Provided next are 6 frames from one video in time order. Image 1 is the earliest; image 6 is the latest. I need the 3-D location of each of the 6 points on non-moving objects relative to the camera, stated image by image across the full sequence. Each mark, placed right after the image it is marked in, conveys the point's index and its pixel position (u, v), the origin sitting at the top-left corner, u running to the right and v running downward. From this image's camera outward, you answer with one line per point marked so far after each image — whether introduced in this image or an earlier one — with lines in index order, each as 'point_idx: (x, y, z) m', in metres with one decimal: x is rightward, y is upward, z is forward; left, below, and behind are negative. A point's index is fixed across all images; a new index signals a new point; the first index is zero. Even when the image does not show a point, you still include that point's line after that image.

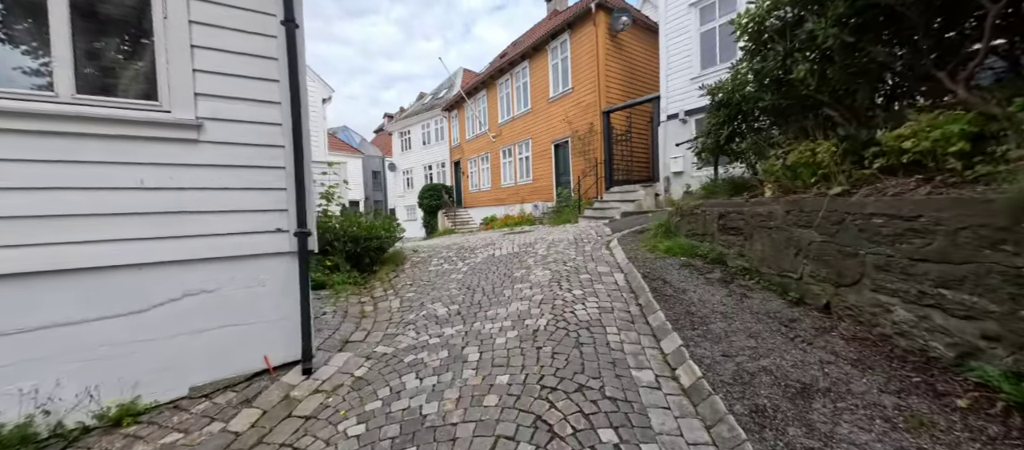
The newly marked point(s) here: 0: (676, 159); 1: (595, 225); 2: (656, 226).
0: (+4.4, +1.8, +9.4) m
1: (+1.8, 0.0, +7.7) m
2: (+2.3, 0.0, +5.5) m
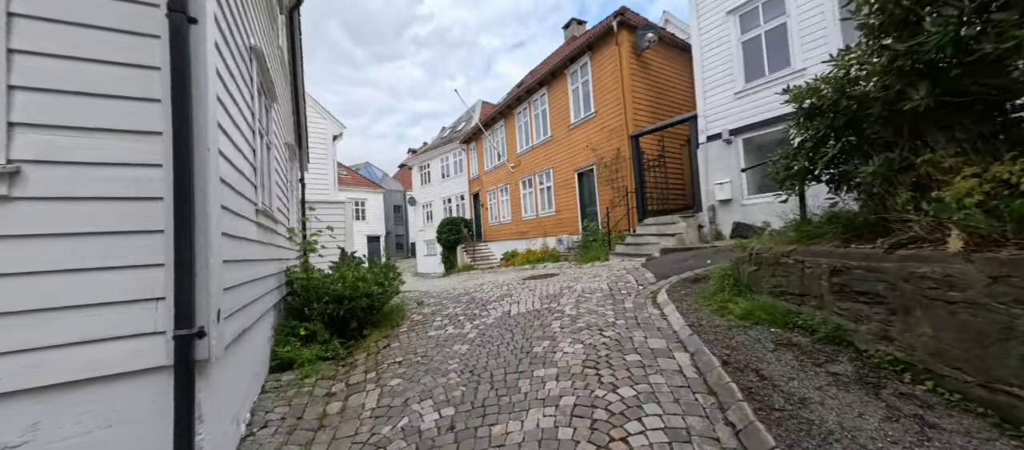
0: (+4.8, +0.9, +8.1) m
1: (+2.2, -0.8, +6.5) m
2: (+2.5, -0.6, +4.2) m
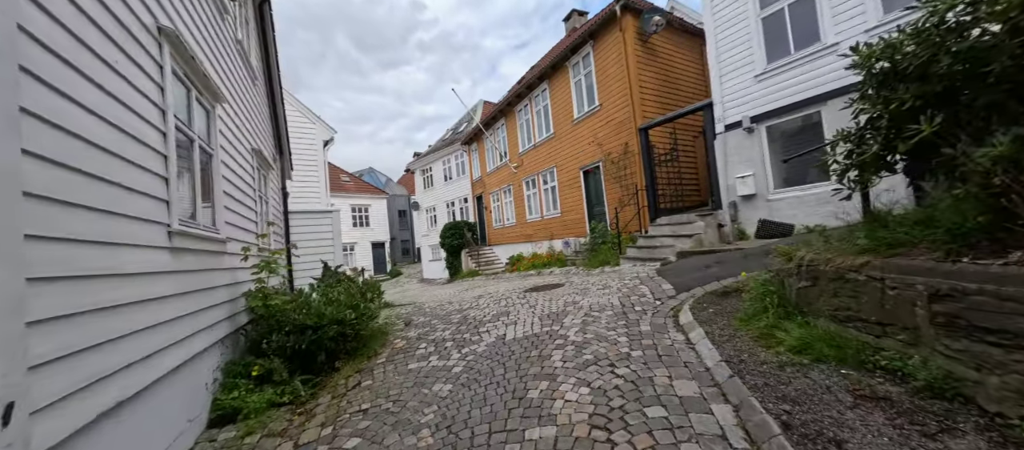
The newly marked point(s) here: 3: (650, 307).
0: (+4.8, +1.0, +7.2) m
1: (+2.2, -0.8, +5.7) m
2: (+2.4, -0.6, +3.4) m
3: (+1.7, -1.0, +4.2) m
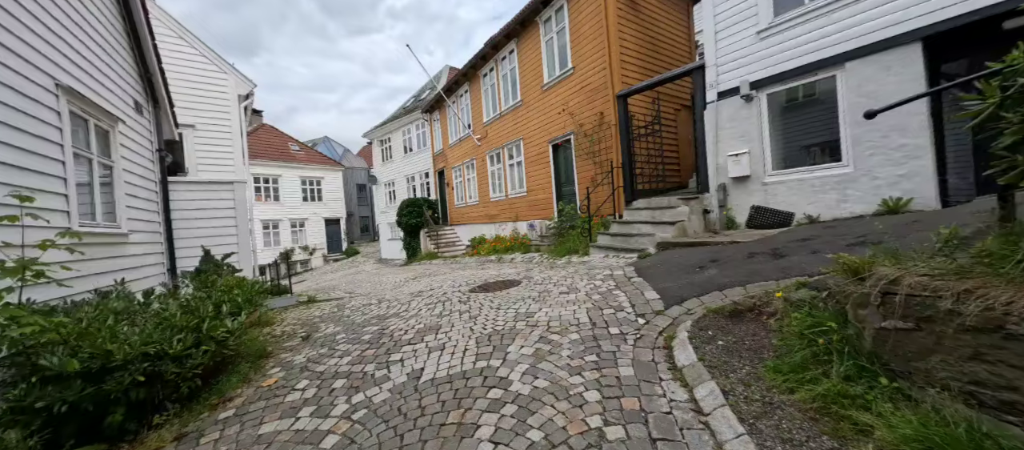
0: (+3.9, +1.2, +6.1) m
1: (+1.4, -0.7, +4.5) m
2: (+1.8, -0.6, +2.3) m
3: (+1.0, -0.9, +3.0) m
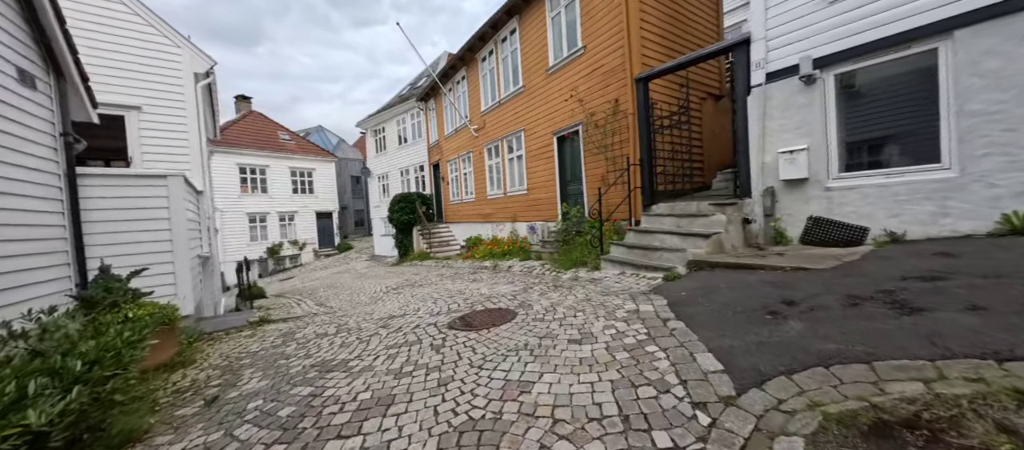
0: (+3.9, +1.0, +4.9) m
1: (+1.3, -0.9, +3.3) m
2: (+1.7, -0.9, +1.1) m
3: (+0.9, -1.1, +1.8) m
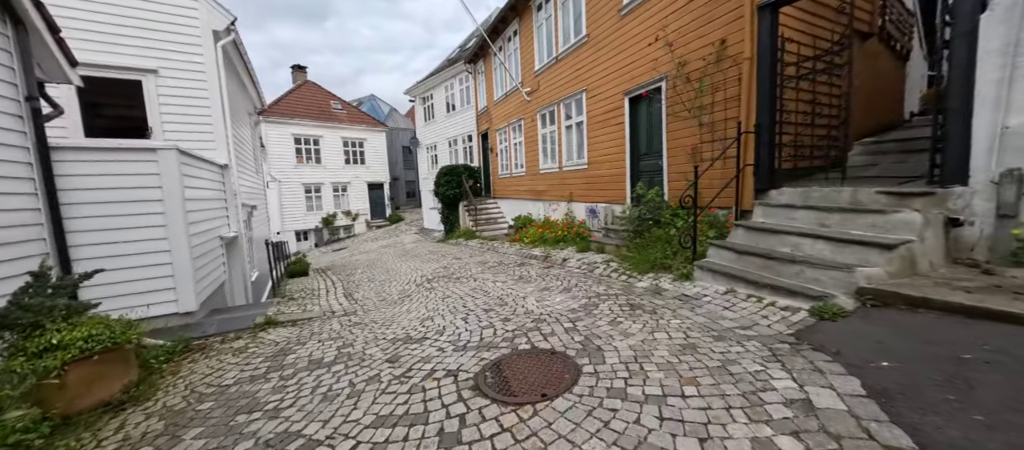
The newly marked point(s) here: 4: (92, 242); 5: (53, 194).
0: (+4.4, +0.9, +2.7) m
1: (+1.7, -1.0, +1.7) m
2: (+1.7, -1.2, -0.6) m
3: (+1.0, -1.3, +0.3) m
4: (-5.0, -0.2, +4.2) m
5: (-5.1, +0.3, +3.9) m
